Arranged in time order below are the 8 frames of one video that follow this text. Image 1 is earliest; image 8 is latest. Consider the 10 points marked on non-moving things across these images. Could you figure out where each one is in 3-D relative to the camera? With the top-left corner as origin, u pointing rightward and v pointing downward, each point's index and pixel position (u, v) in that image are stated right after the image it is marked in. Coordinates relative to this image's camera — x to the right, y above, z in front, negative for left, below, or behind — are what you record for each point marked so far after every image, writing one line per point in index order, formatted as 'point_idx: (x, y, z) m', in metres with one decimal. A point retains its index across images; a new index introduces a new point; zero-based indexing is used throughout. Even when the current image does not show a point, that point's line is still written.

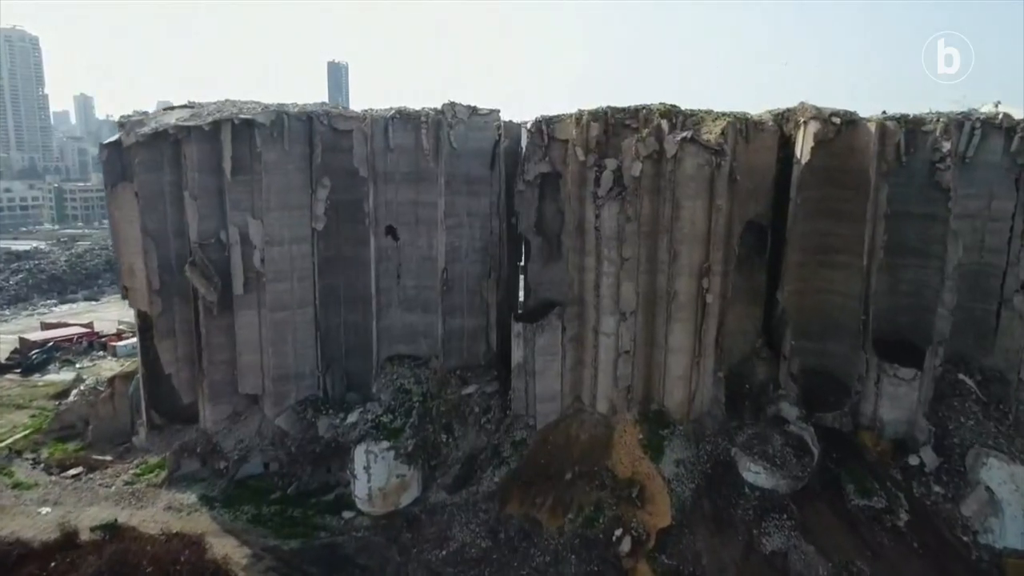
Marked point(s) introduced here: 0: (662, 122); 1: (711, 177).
0: (+3.8, +4.2, +17.3) m
1: (+4.9, +2.7, +16.7) m
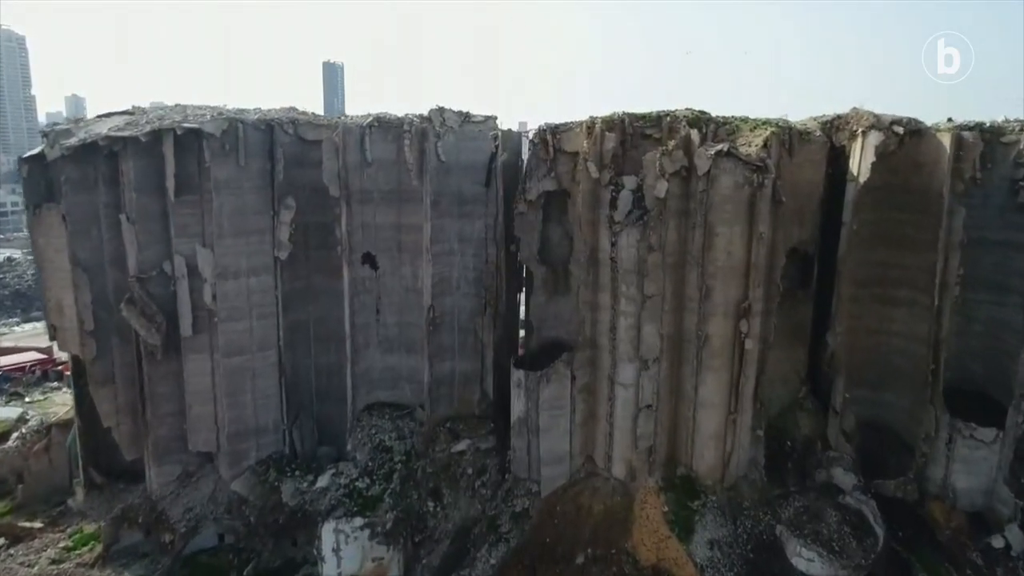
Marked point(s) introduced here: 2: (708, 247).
0: (+3.8, +3.3, +14.4) m
1: (+4.9, +1.8, +13.8) m
2: (+4.1, +0.9, +14.2) m
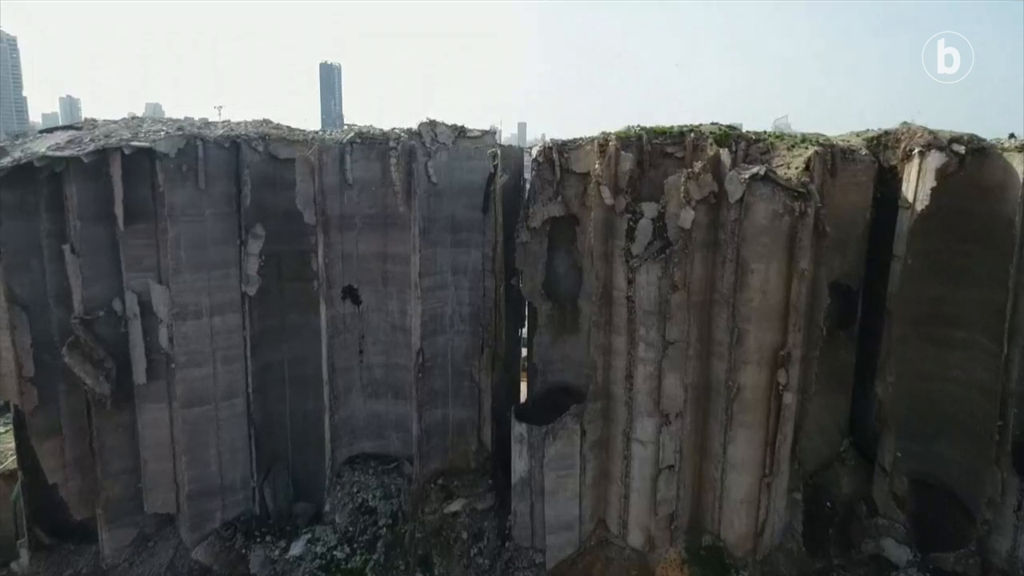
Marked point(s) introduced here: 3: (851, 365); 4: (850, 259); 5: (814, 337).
0: (+3.8, +2.5, +12.4) m
1: (+4.9, +1.0, +11.9) m
2: (+4.1, +0.1, +12.2) m
3: (+6.8, -1.6, +13.7) m
4: (+6.6, +0.6, +13.3) m
5: (+5.6, -0.9, +12.5) m
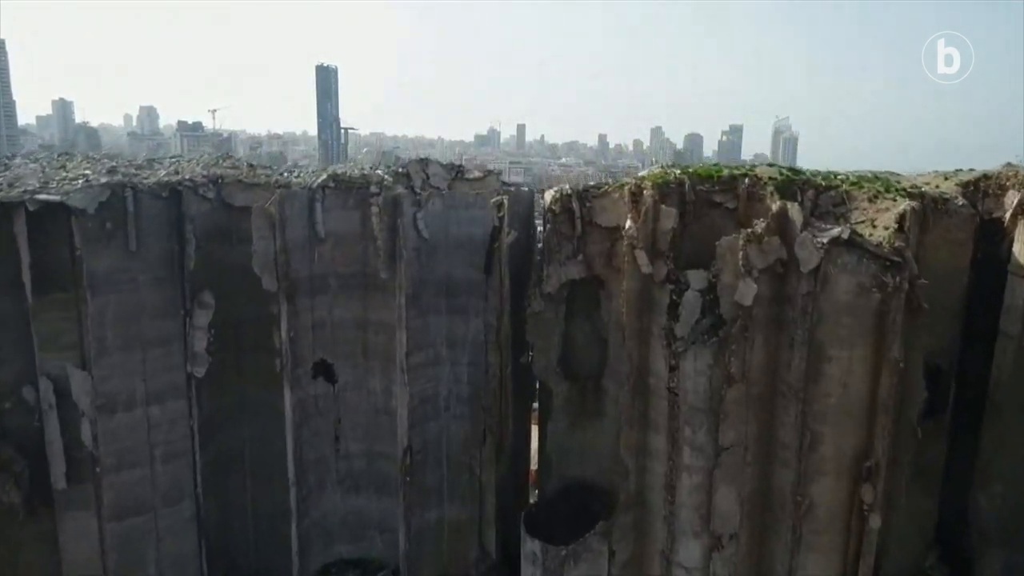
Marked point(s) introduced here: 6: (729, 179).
0: (+4.0, +1.2, +9.8) m
1: (+5.0, -0.3, +9.3) m
2: (+4.2, -1.2, +9.6) m
3: (+7.0, -2.9, +11.1) m
4: (+6.8, -0.7, +10.7) m
5: (+5.7, -2.2, +9.9) m
6: (+3.4, +1.7, +10.8) m
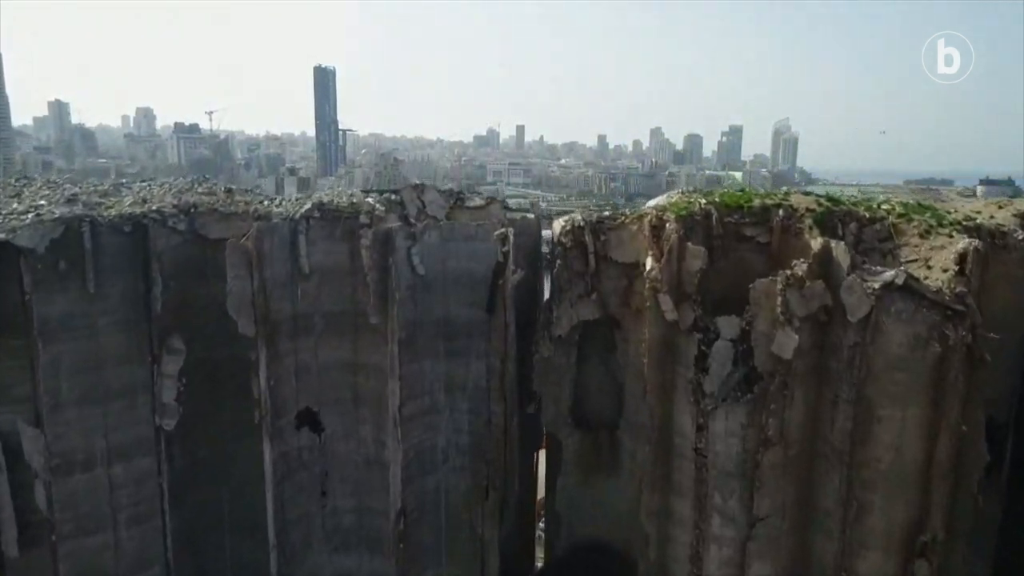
0: (+4.1, +0.6, +8.7) m
1: (+5.1, -0.9, +8.1) m
2: (+4.3, -1.9, +8.4) m
3: (+7.1, -3.5, +9.9) m
4: (+6.9, -1.3, +9.6) m
5: (+5.8, -2.8, +8.8) m
6: (+3.5, +1.1, +9.7) m
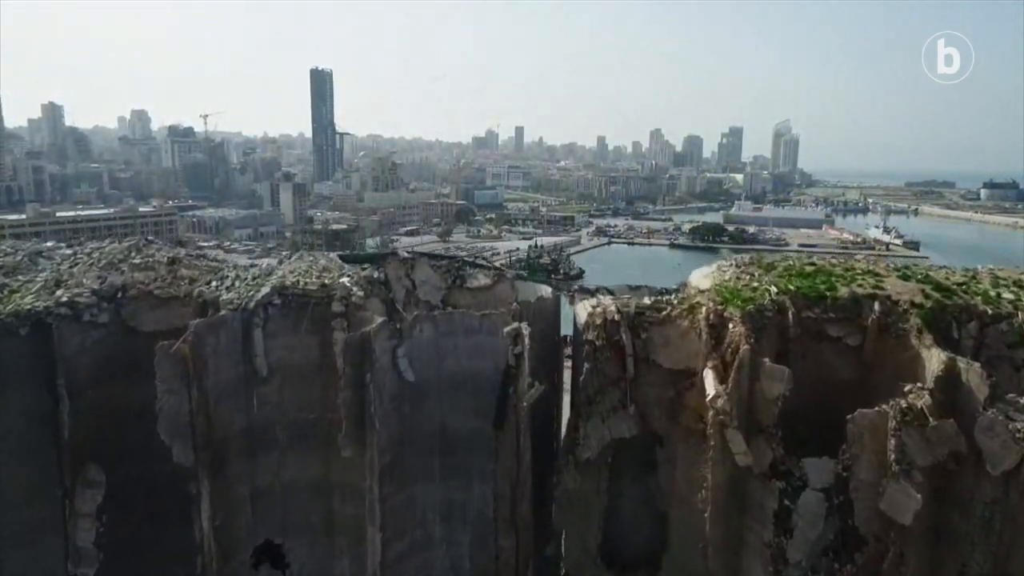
0: (+4.2, -0.7, +6.5) m
1: (+5.3, -2.1, +5.9) m
2: (+4.5, -3.1, +6.3) m
3: (+7.2, -4.7, +7.8) m
4: (+7.0, -2.6, +7.4) m
5: (+6.0, -4.1, +6.6) m
6: (+3.7, -0.1, +7.5) m
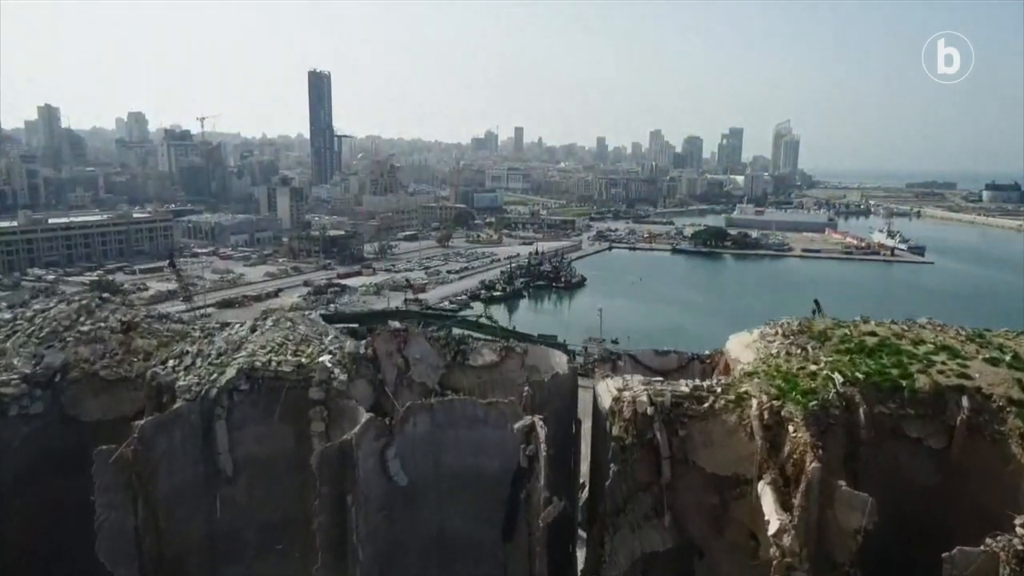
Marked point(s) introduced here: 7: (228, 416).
0: (+4.3, -1.5, +5.2) m
1: (+5.4, -3.0, +4.7) m
2: (+4.6, -3.9, +5.0) m
3: (+7.4, -5.5, +6.5) m
4: (+7.2, -3.4, +6.1) m
5: (+6.1, -4.9, +5.3) m
6: (+3.8, -1.0, +6.2) m
7: (-2.8, -1.3, +6.6) m
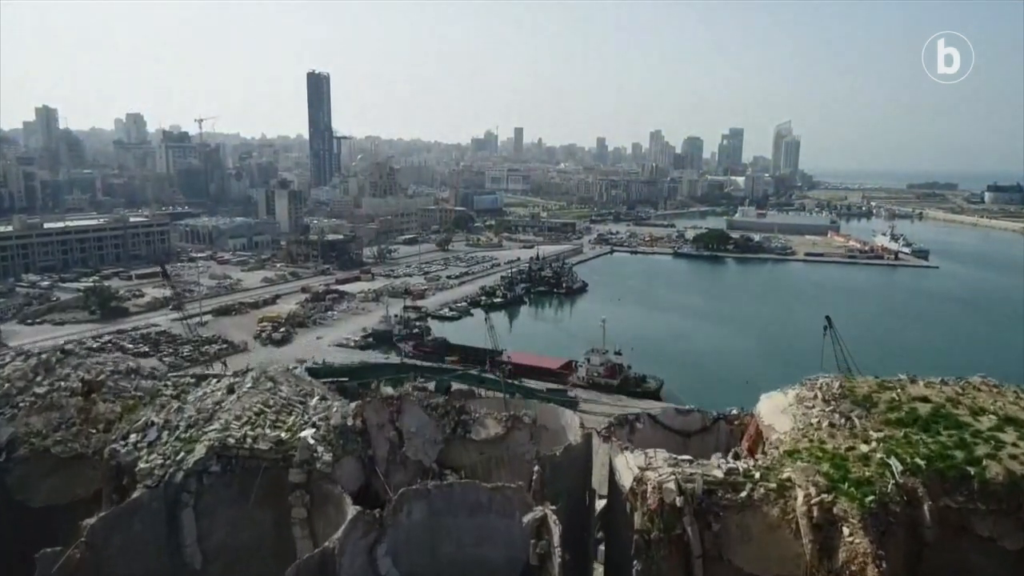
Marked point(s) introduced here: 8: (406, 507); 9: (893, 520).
0: (+4.4, -2.1, +4.4) m
1: (+5.5, -3.6, +3.9) m
2: (+4.7, -4.5, +4.2) m
3: (+7.4, -6.1, +5.7) m
4: (+7.2, -4.0, +5.3) m
5: (+6.2, -5.5, +4.5) m
6: (+3.9, -1.5, +5.4) m
7: (-2.7, -1.9, +5.8) m
8: (-0.9, -1.8, +5.7) m
9: (+2.9, -1.8, +5.2) m
